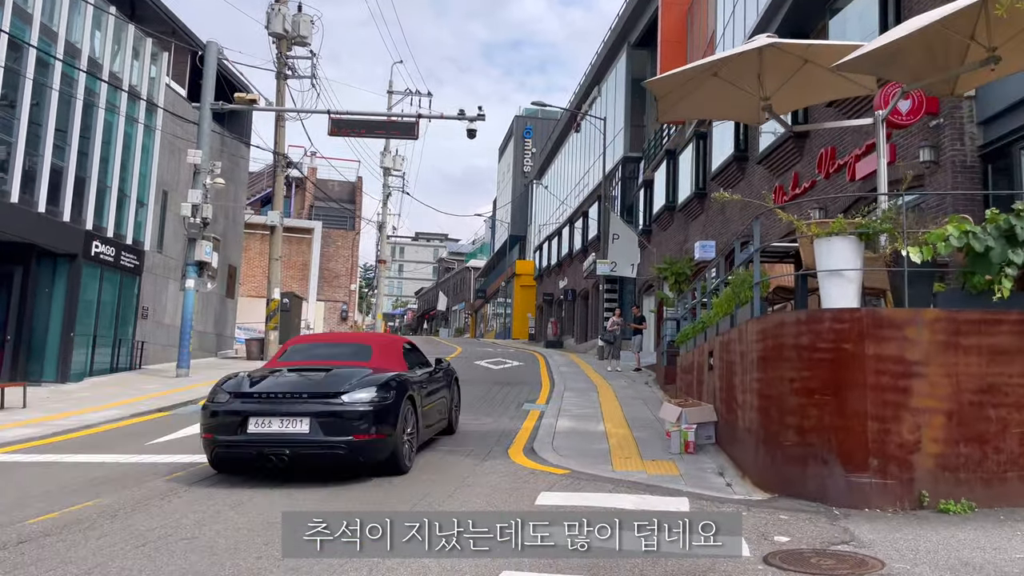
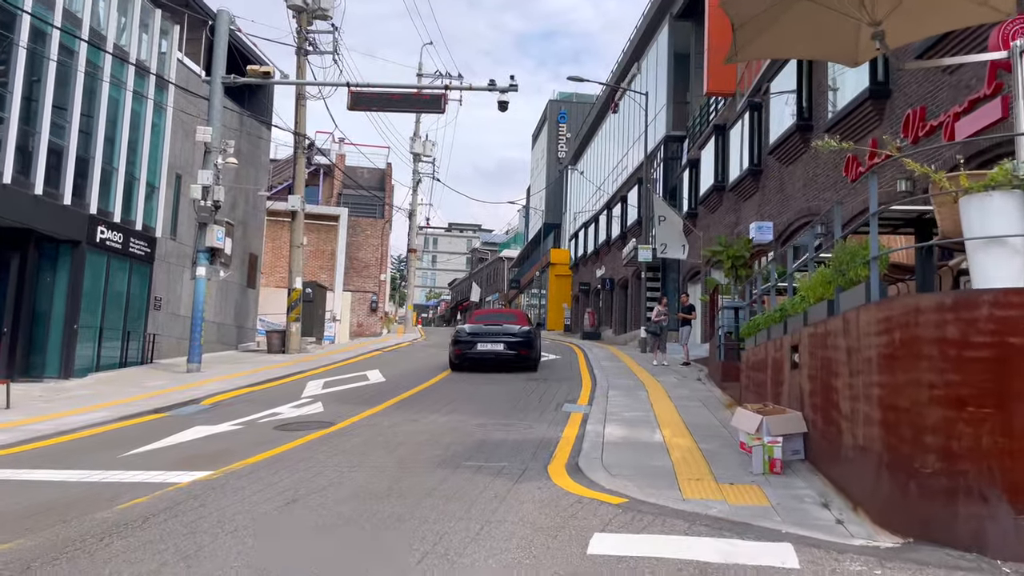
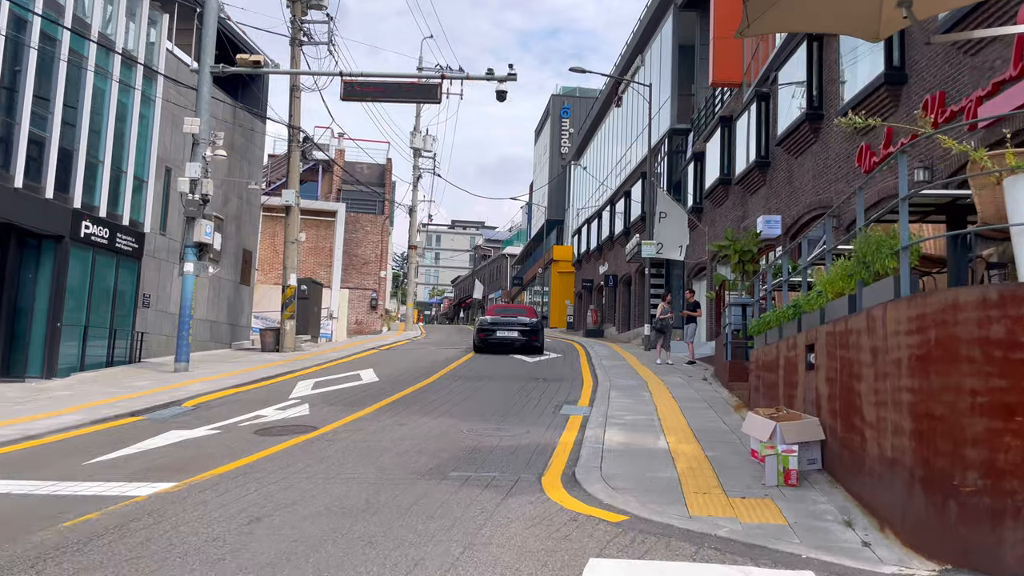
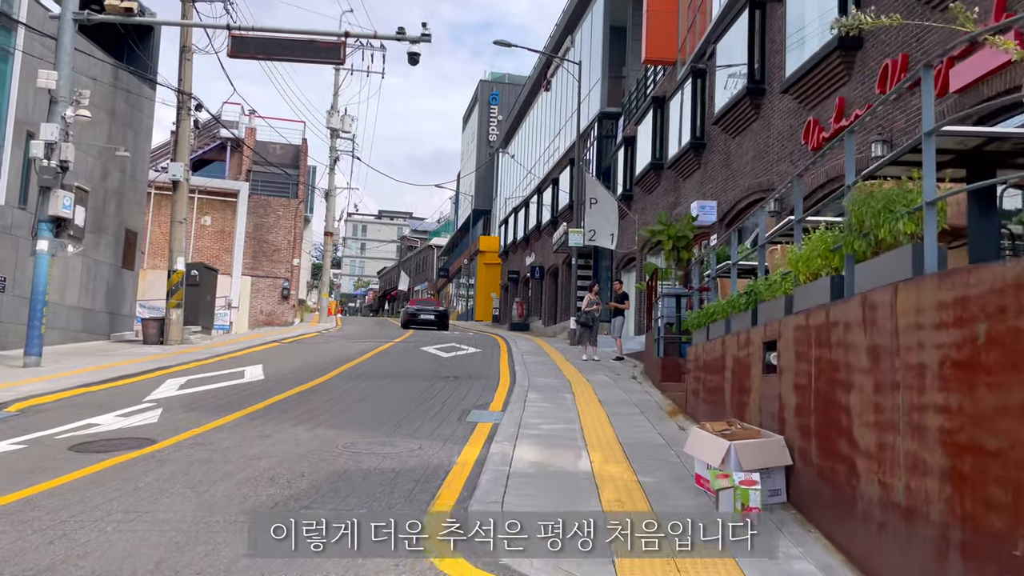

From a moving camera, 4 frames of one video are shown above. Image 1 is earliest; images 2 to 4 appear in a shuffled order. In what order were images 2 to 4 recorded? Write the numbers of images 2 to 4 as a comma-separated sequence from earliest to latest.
2, 3, 4
